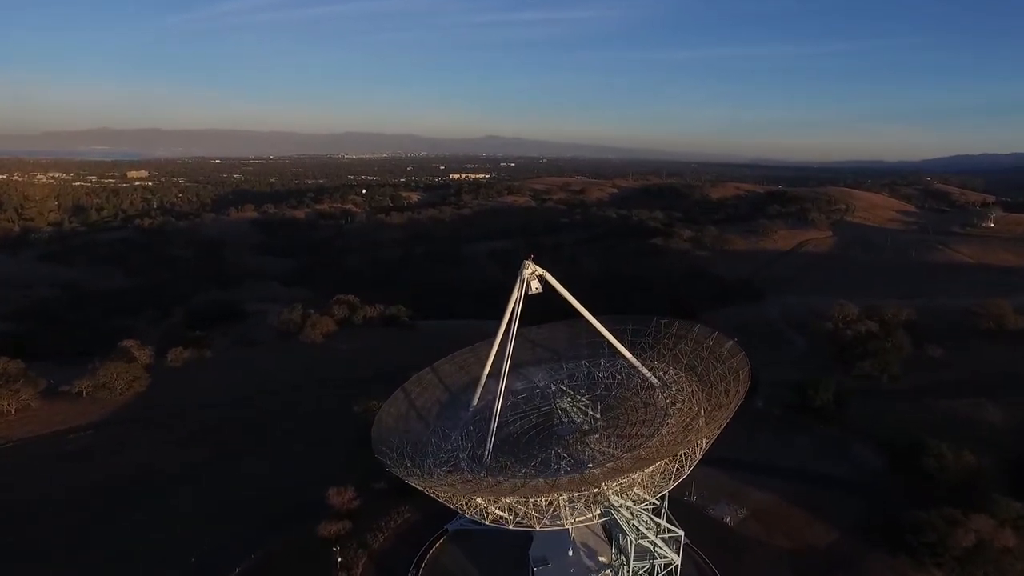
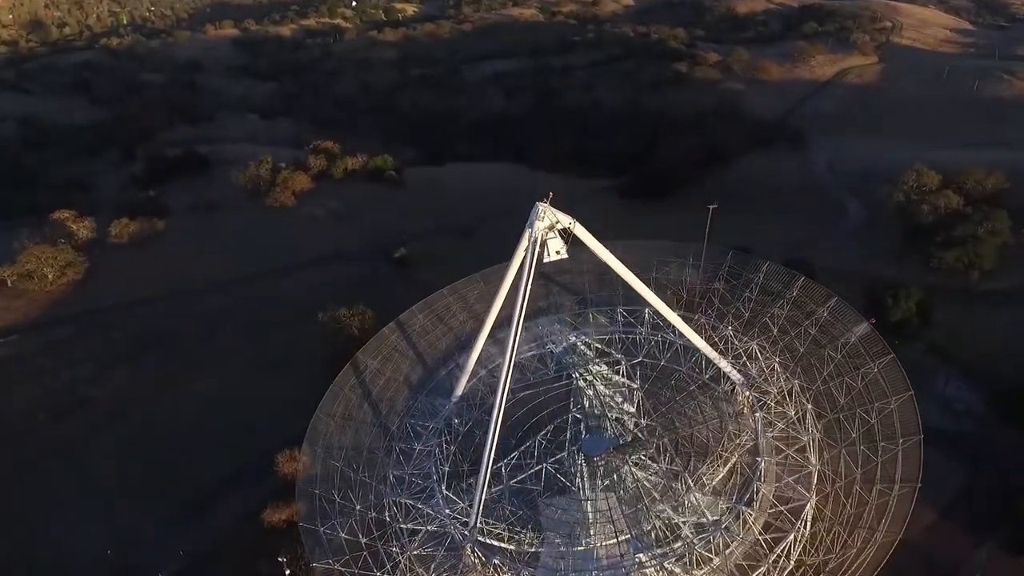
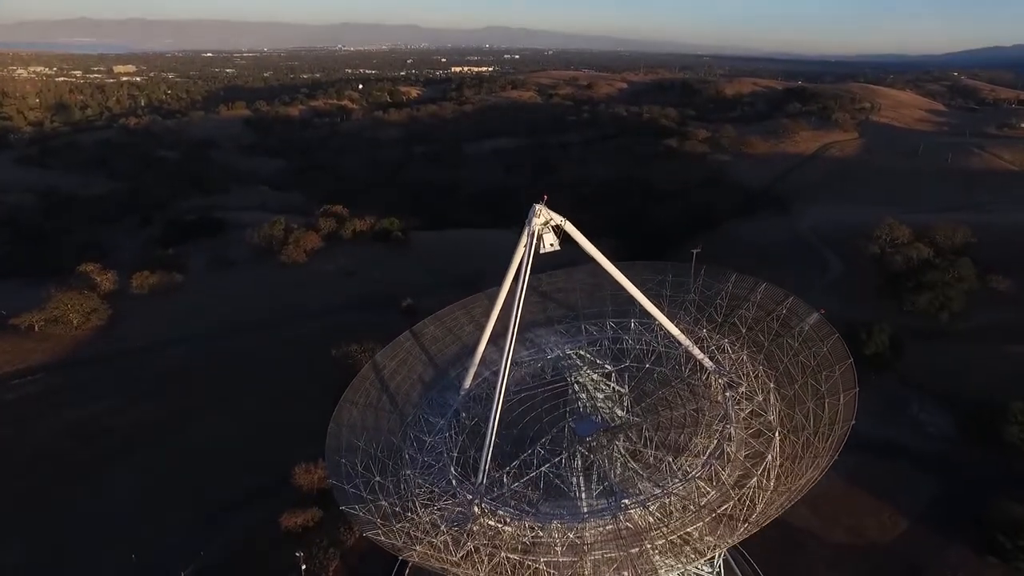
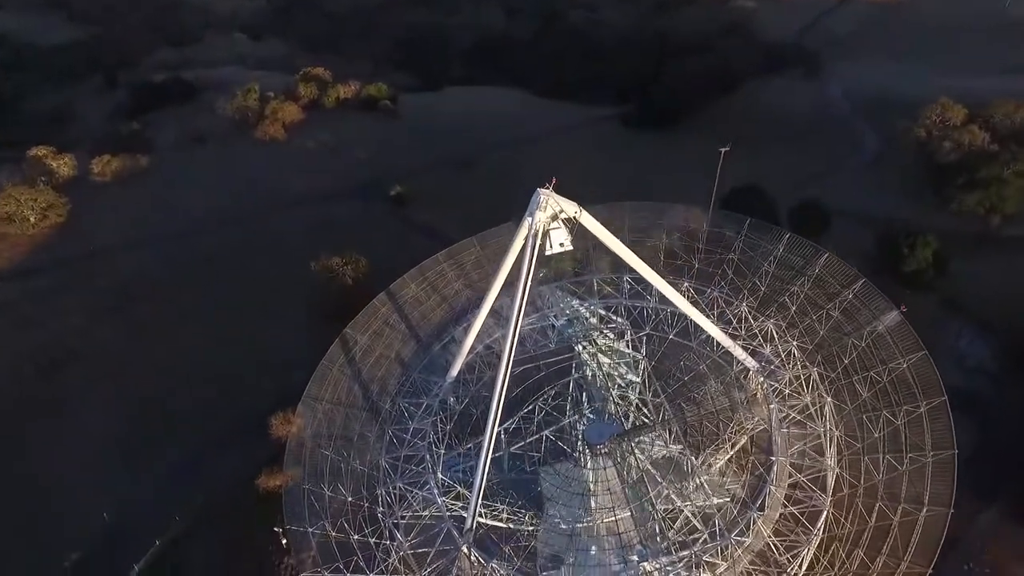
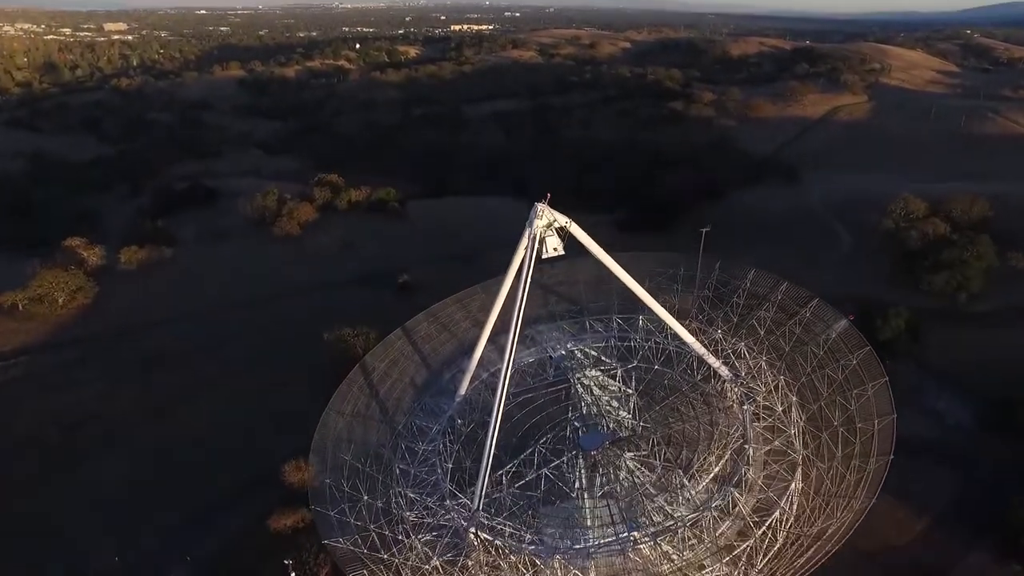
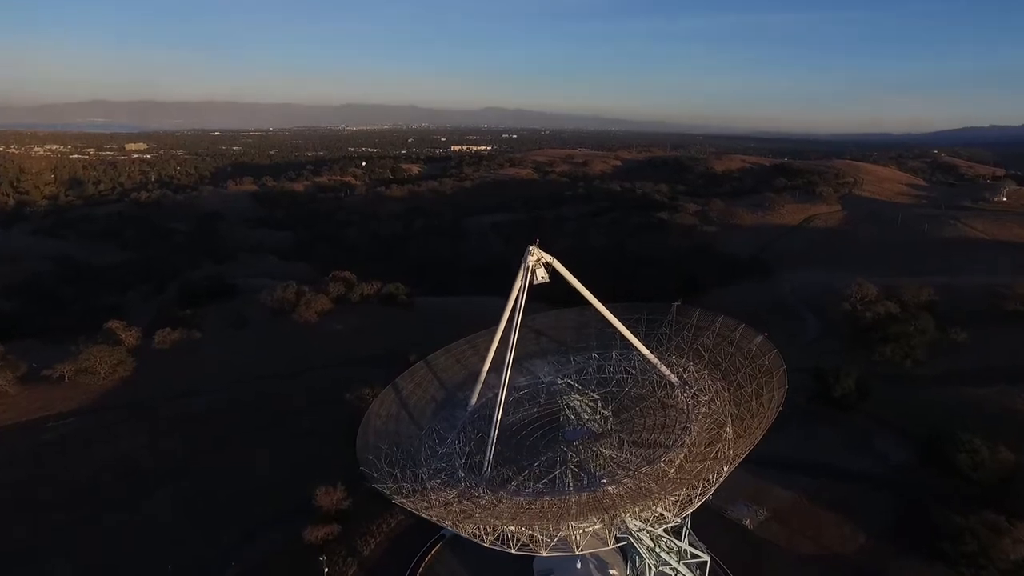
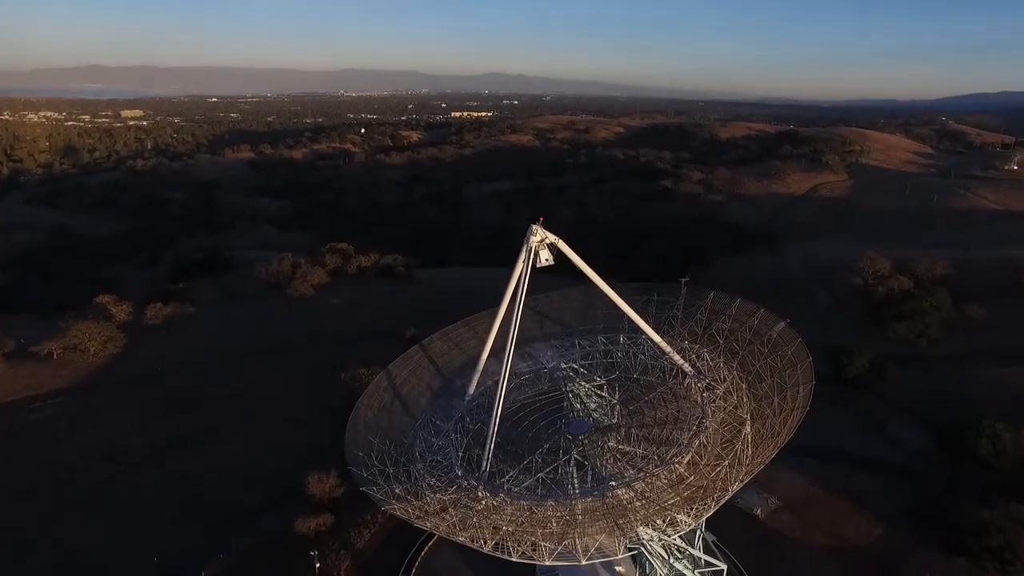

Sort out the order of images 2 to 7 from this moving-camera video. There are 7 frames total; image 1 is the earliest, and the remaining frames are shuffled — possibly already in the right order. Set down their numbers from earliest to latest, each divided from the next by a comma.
6, 7, 3, 5, 2, 4
